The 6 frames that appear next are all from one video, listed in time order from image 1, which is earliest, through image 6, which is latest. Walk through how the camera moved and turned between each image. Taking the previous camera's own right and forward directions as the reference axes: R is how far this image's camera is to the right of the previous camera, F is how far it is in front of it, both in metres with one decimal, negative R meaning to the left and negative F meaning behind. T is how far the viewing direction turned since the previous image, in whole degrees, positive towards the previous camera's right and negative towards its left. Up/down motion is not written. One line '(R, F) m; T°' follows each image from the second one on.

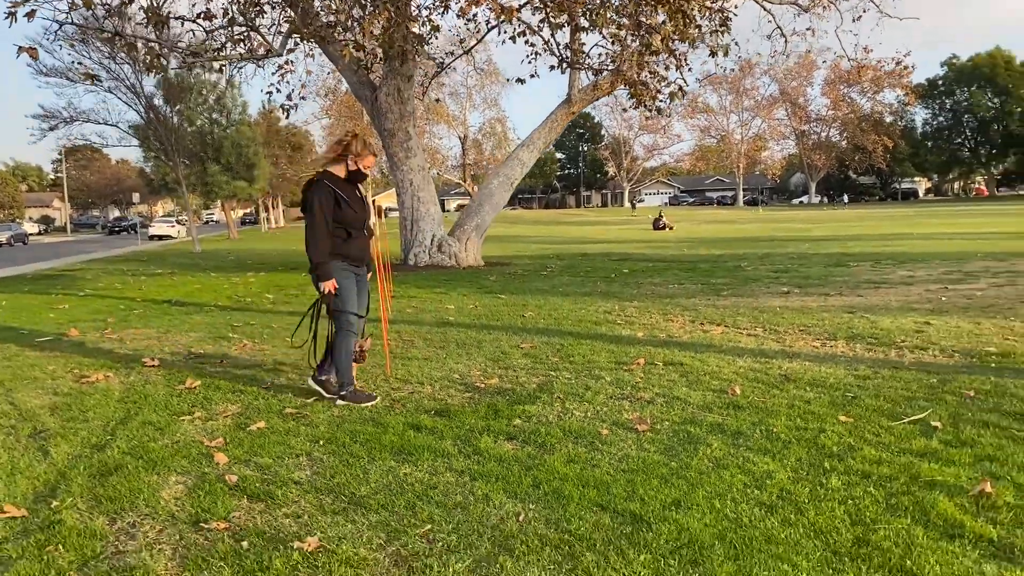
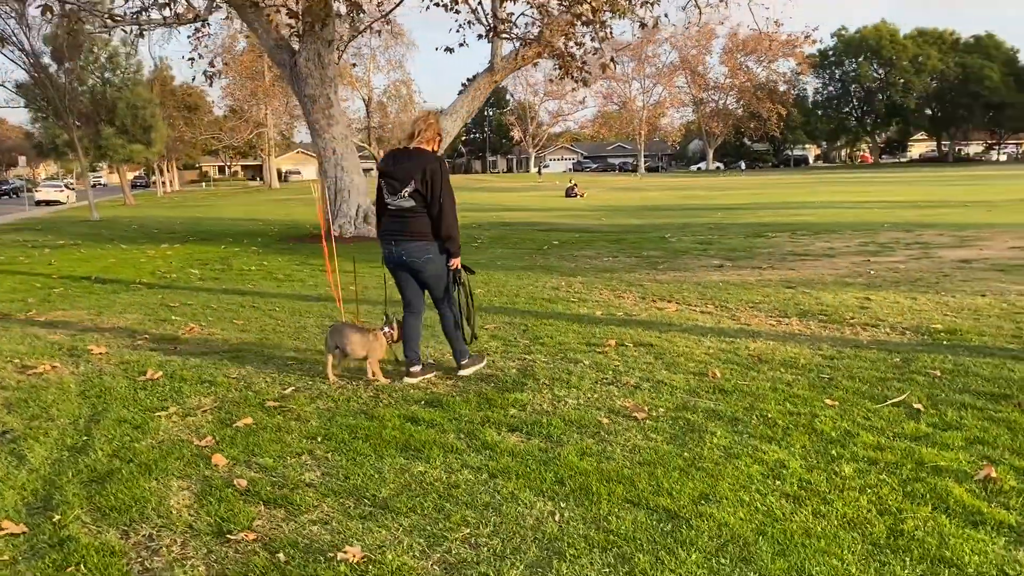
(-0.5, +0.1) m; +6°
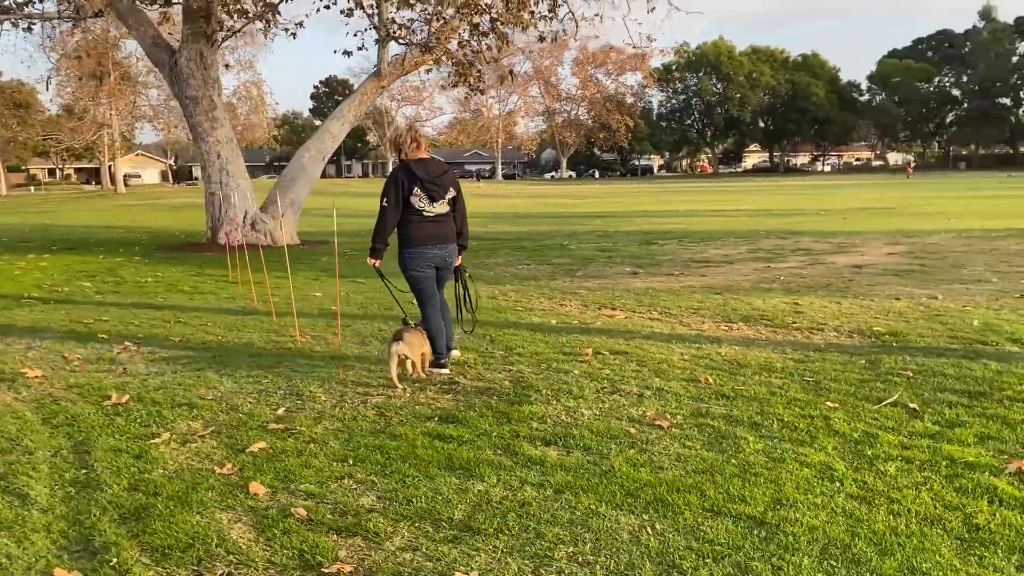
(-0.9, +0.1) m; +10°
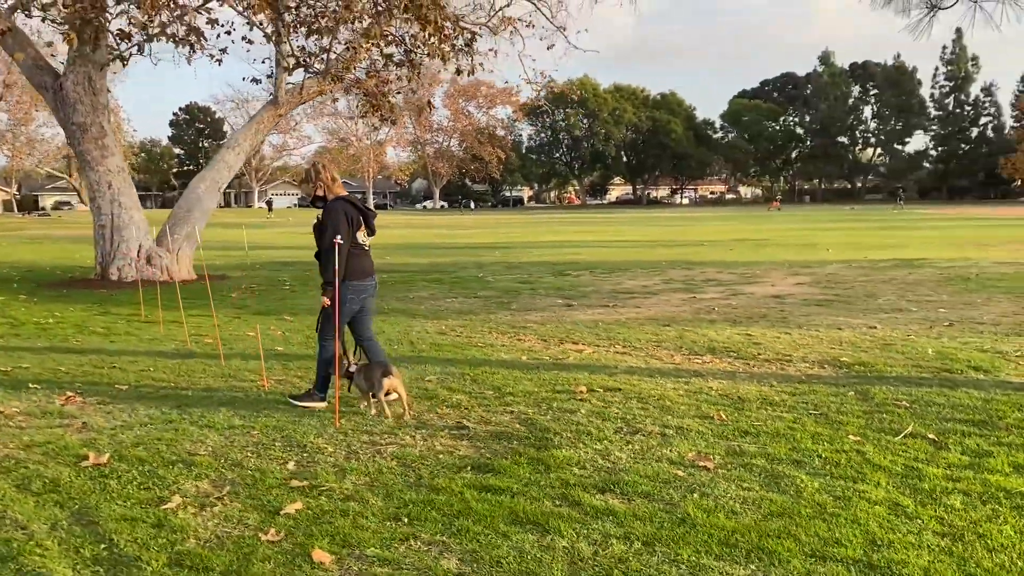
(-0.9, +0.3) m; +9°
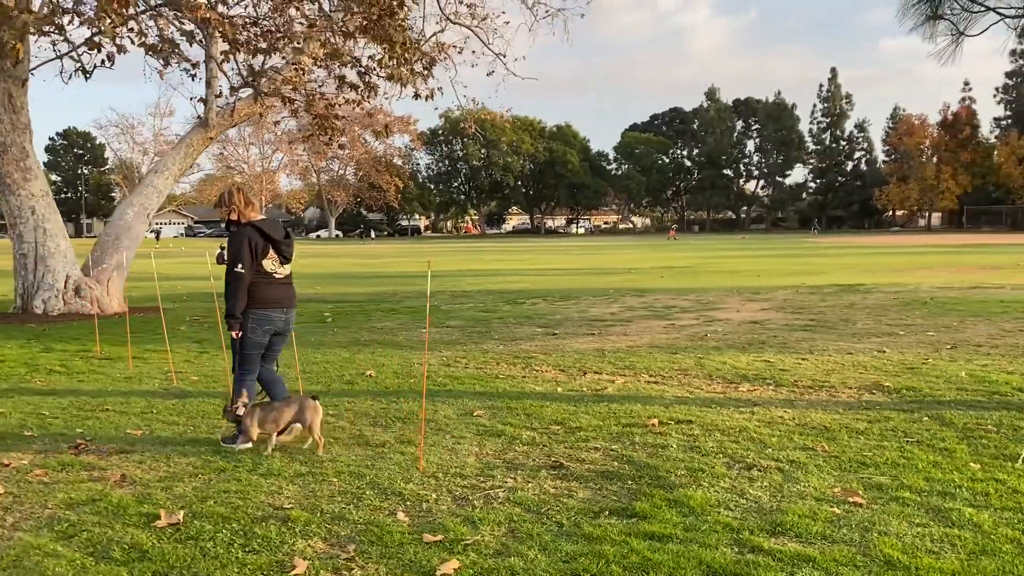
(-1.2, +0.5) m; +7°
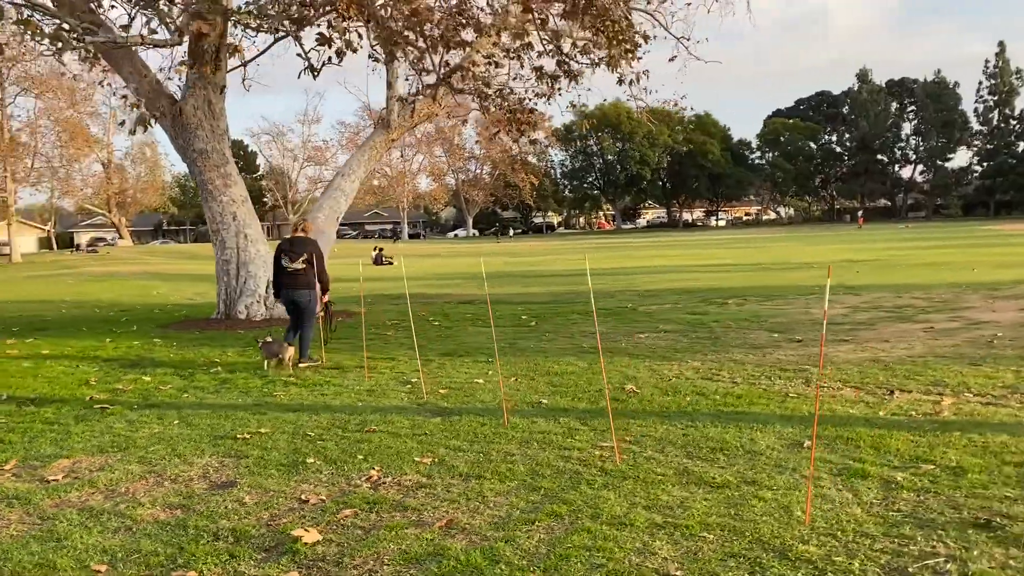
(-1.3, +0.8) m; -9°
